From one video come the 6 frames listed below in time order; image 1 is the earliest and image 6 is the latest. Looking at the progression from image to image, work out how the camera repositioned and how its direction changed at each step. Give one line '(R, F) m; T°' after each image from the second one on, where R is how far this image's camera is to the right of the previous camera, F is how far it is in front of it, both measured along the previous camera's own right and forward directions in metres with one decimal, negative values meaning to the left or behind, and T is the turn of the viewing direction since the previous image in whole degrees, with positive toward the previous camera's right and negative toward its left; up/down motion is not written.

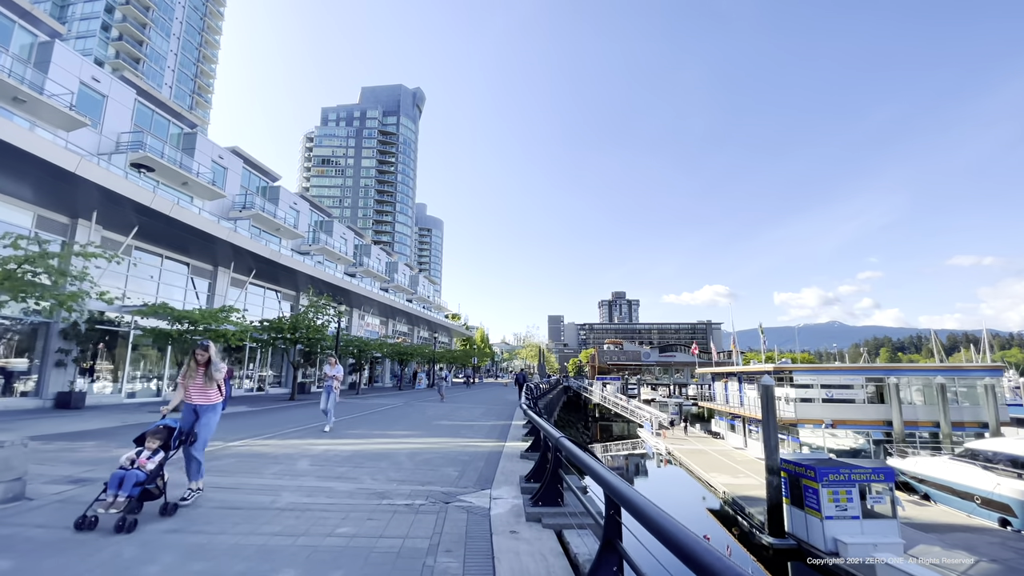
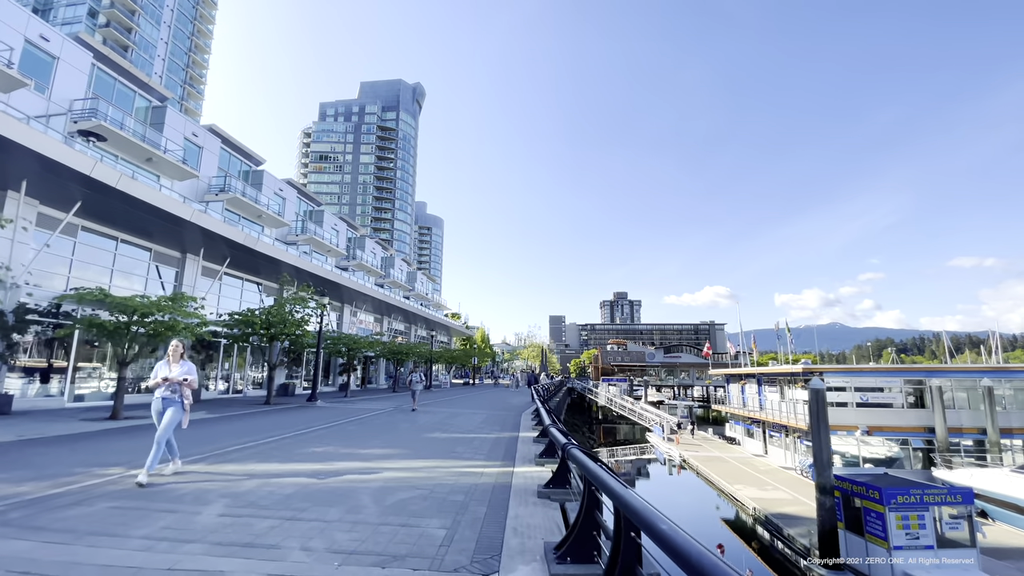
(-0.2, +2.5) m; 0°
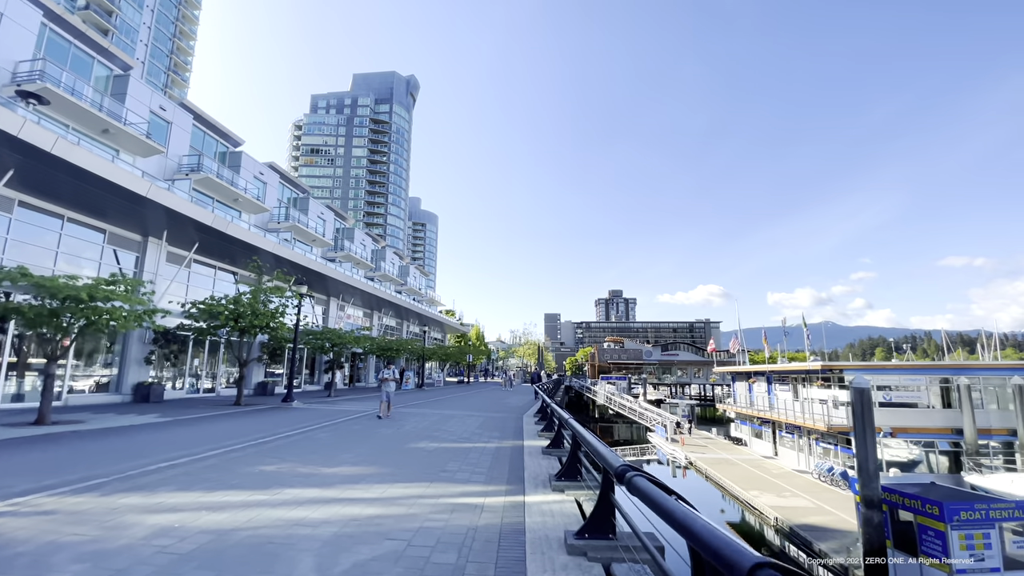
(-0.2, +1.9) m; +1°
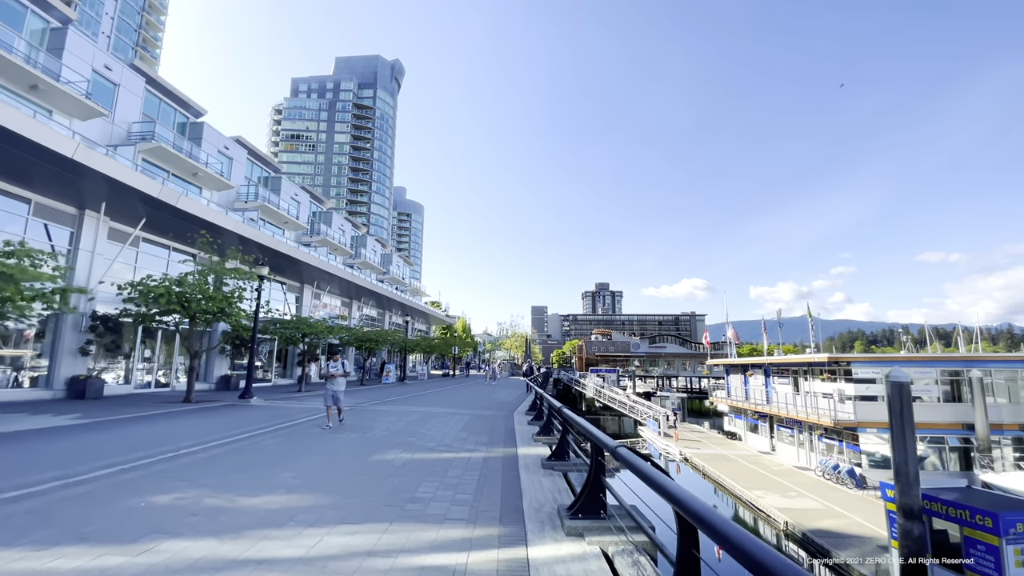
(-0.1, +1.8) m; +2°
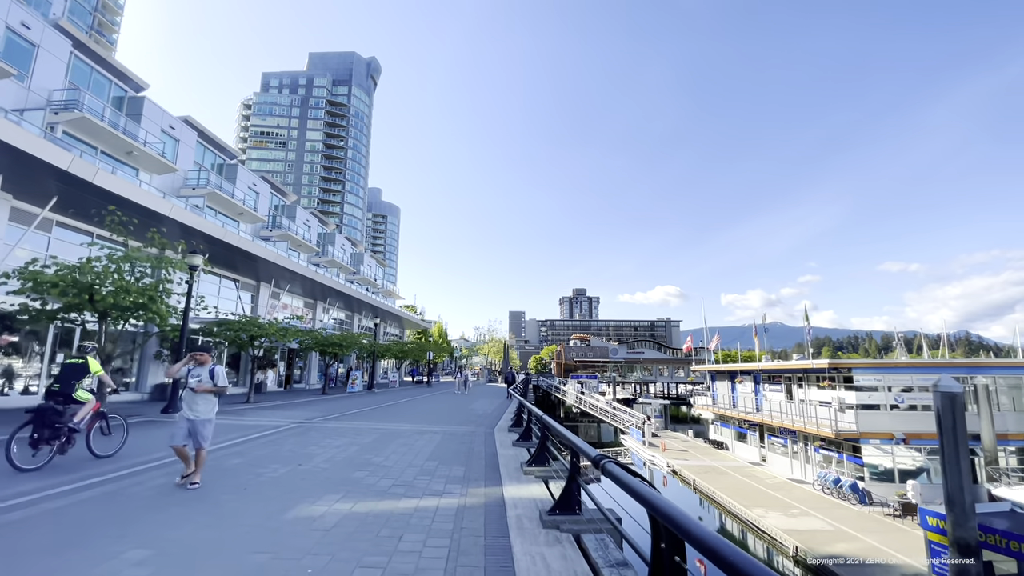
(-0.1, +2.1) m; +3°
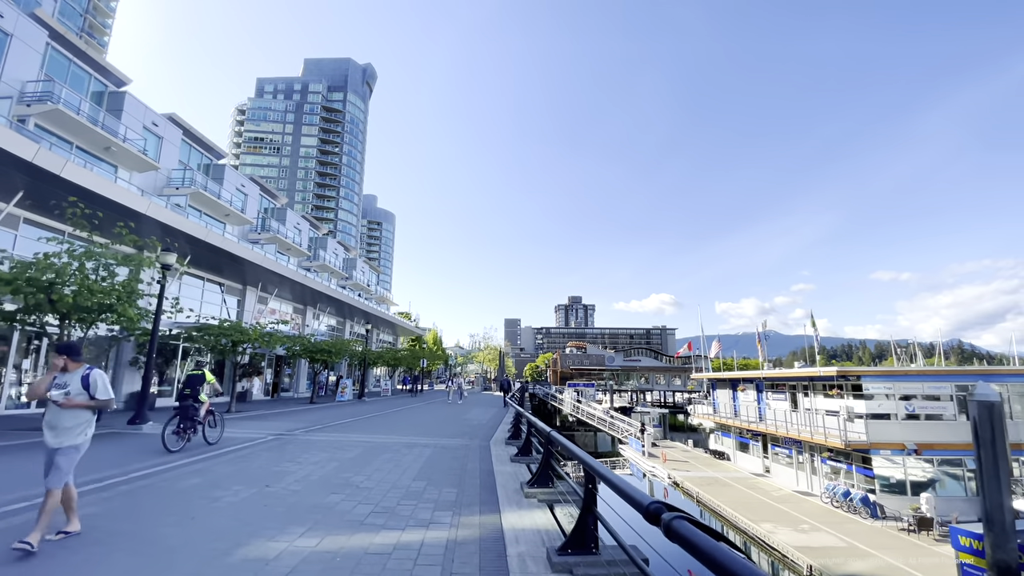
(-0.1, +0.8) m; +1°
